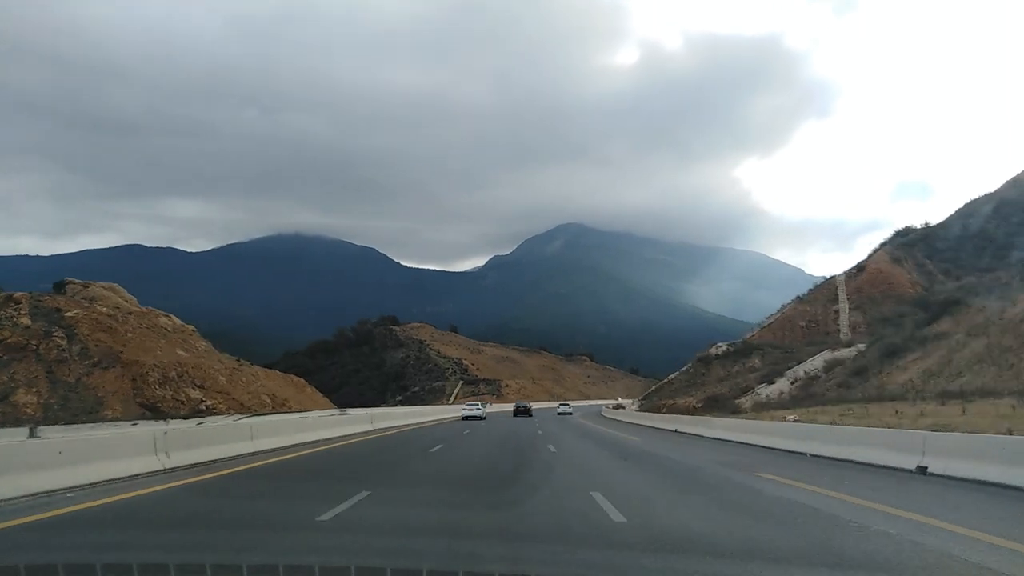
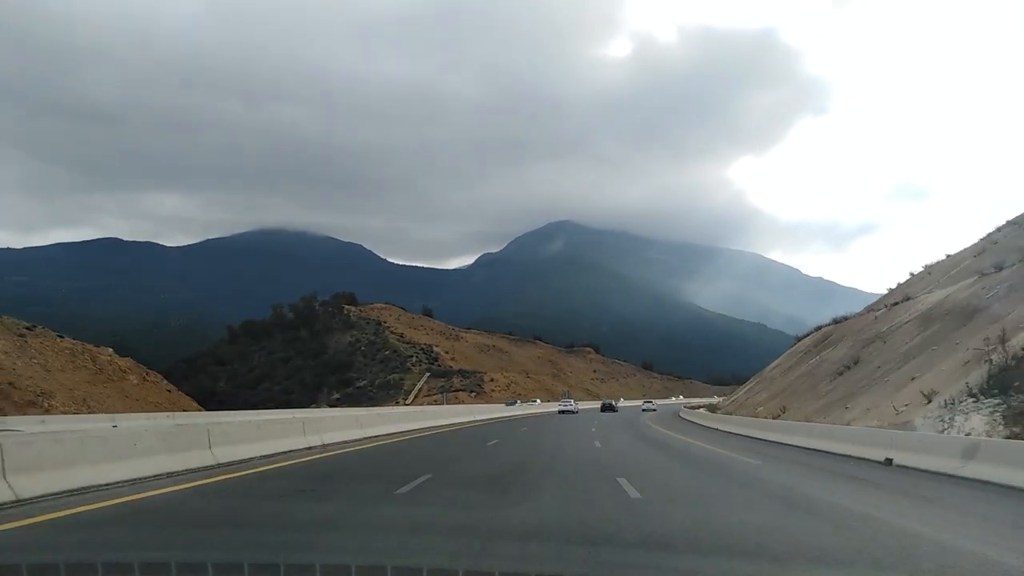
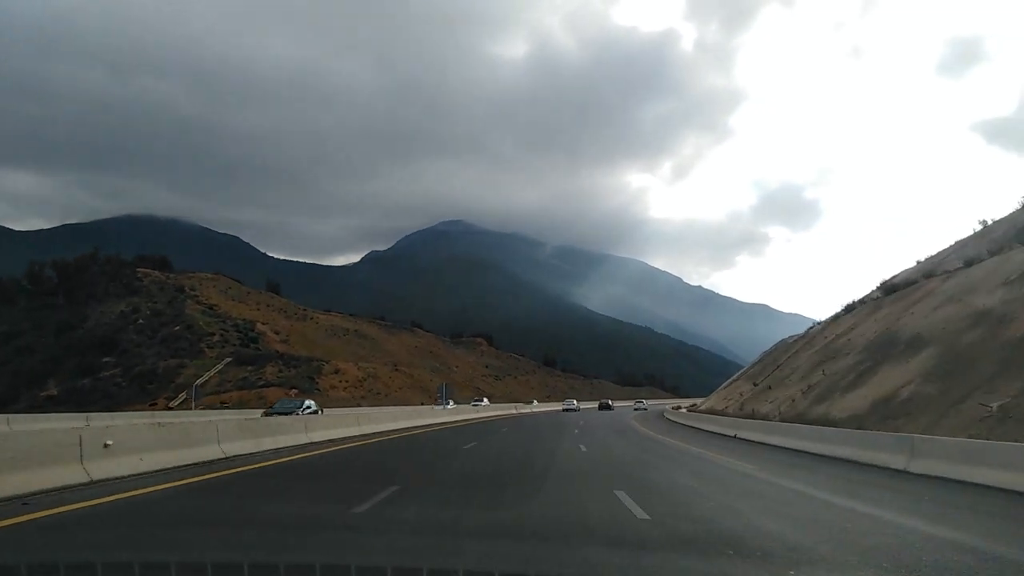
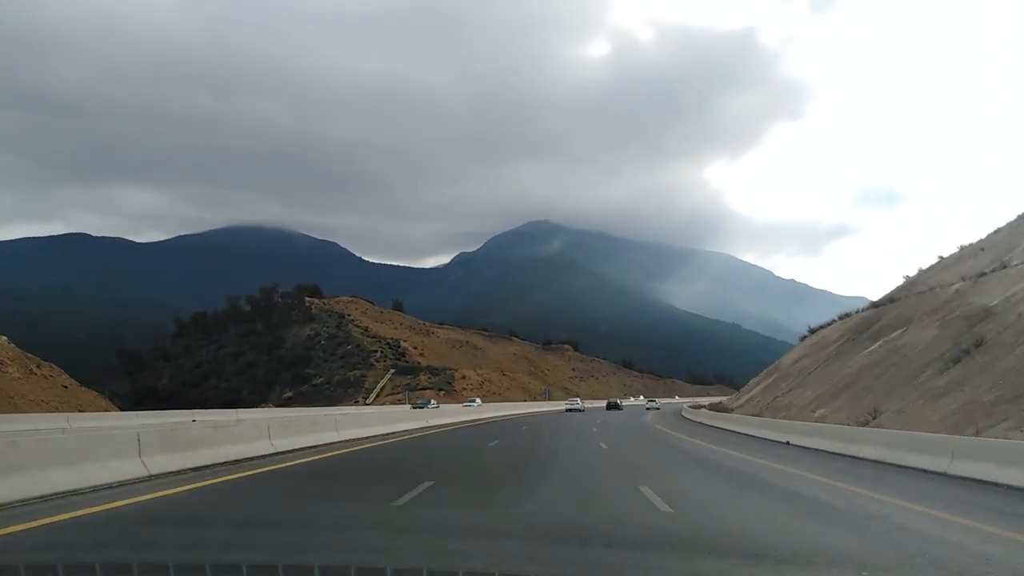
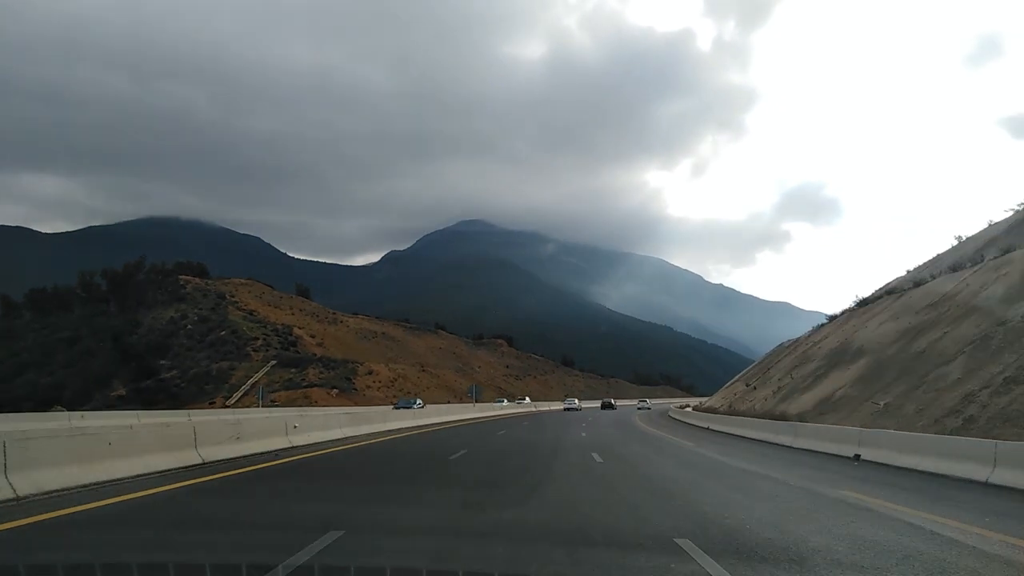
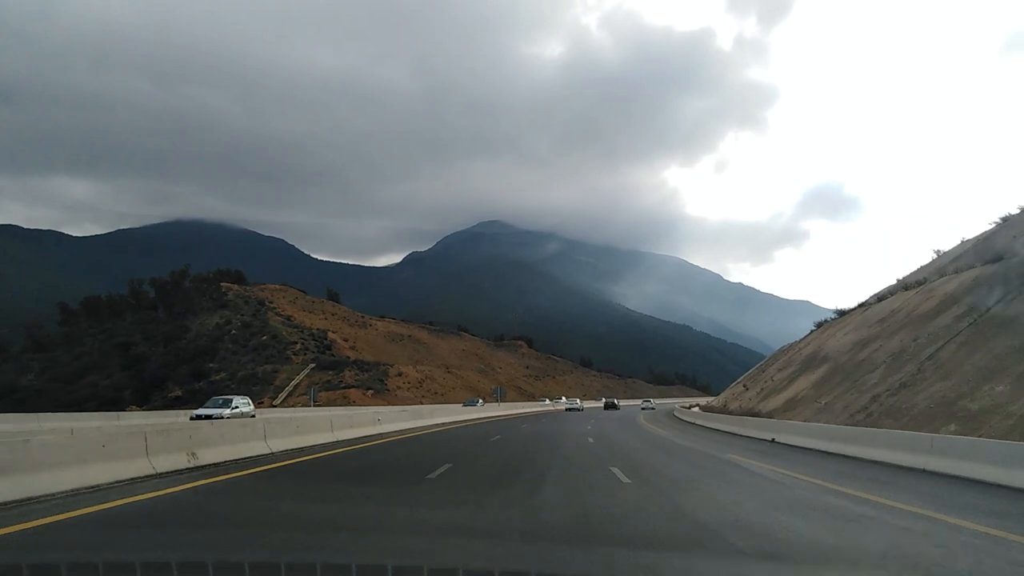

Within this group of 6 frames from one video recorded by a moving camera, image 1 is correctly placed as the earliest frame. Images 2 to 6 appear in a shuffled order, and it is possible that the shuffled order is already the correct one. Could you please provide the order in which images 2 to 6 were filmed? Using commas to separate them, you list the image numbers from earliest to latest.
2, 4, 6, 5, 3
